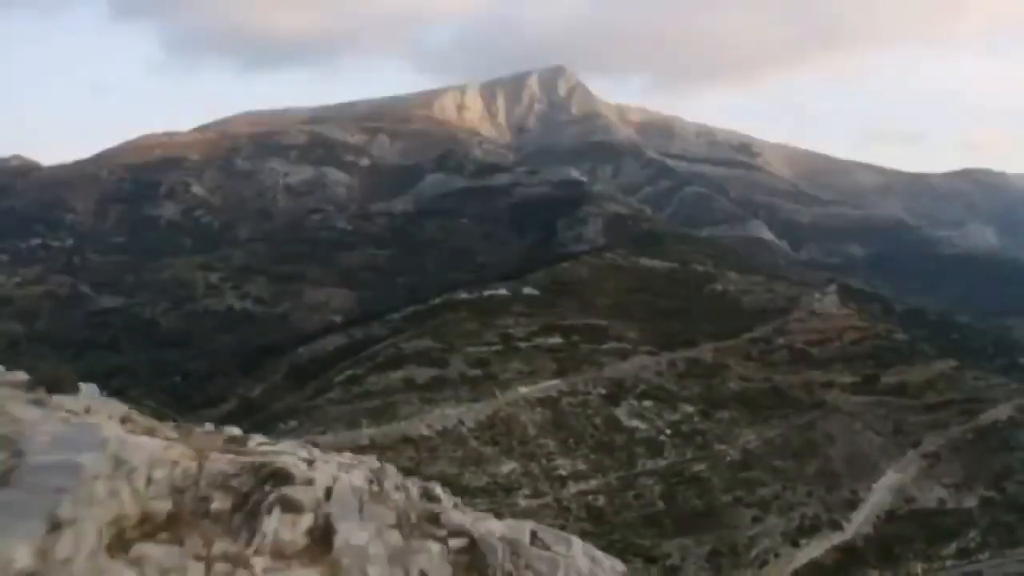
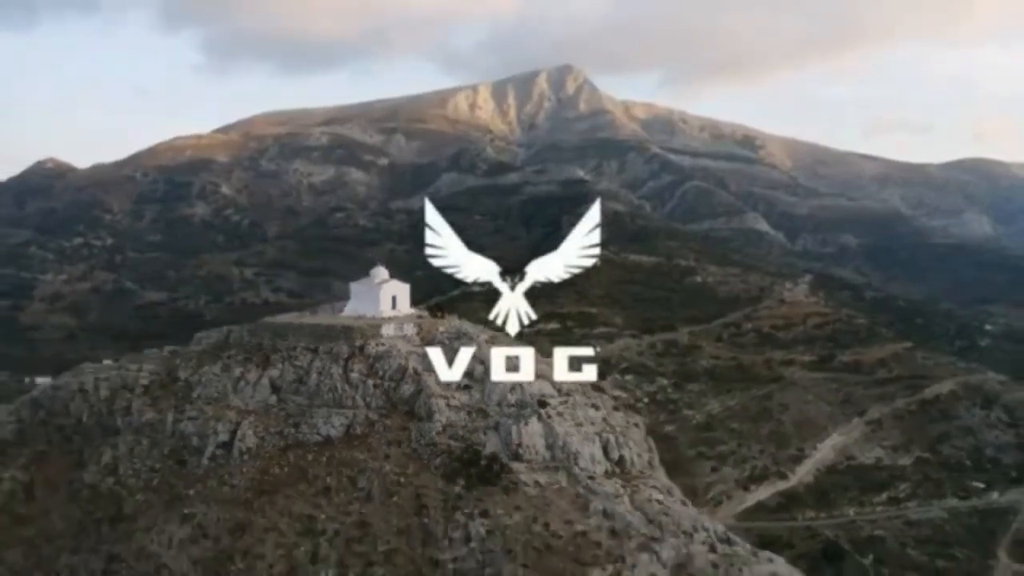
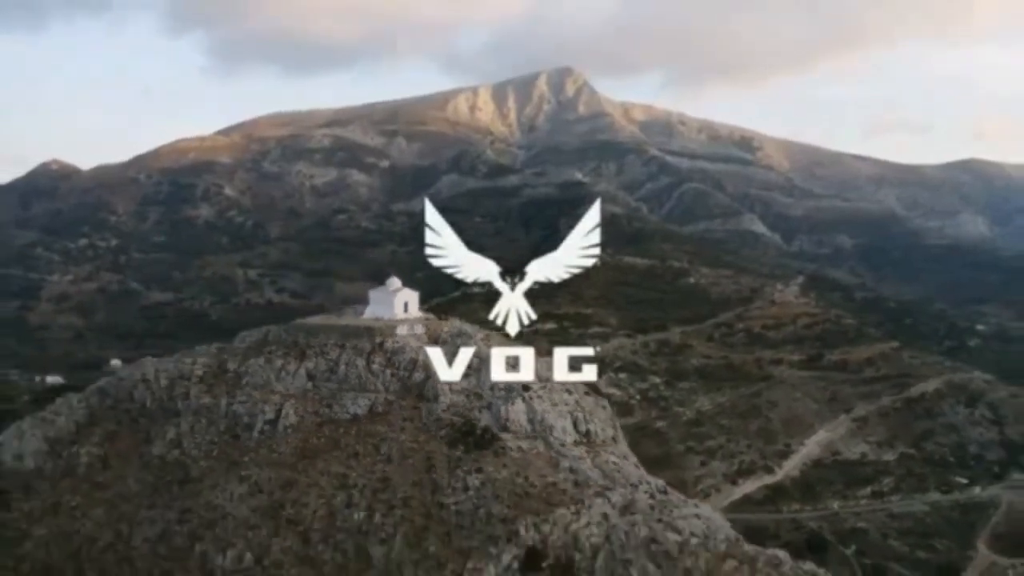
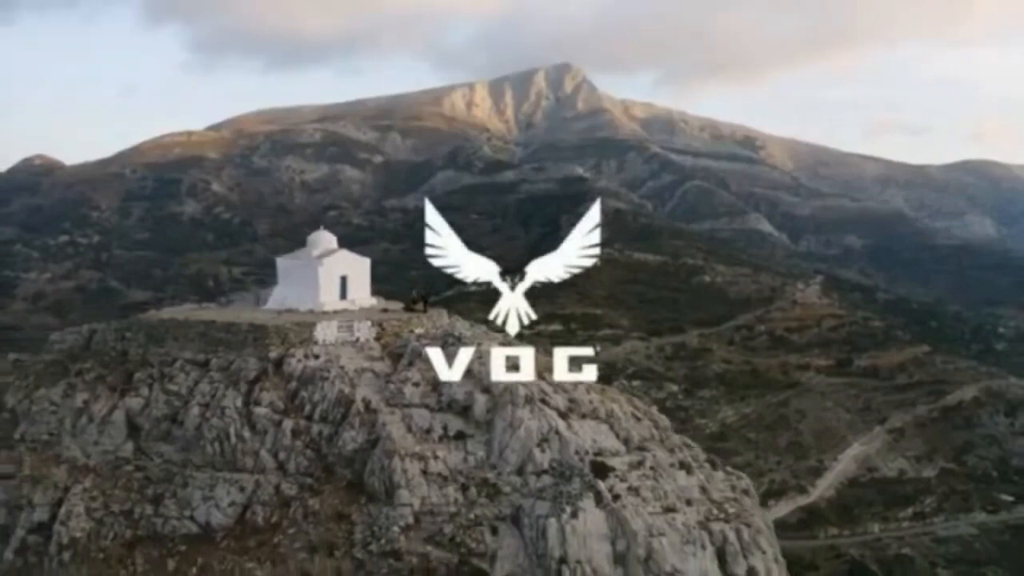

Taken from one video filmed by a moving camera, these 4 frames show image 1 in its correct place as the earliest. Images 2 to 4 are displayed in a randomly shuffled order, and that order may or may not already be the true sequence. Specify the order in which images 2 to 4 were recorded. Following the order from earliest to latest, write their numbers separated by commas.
4, 2, 3
